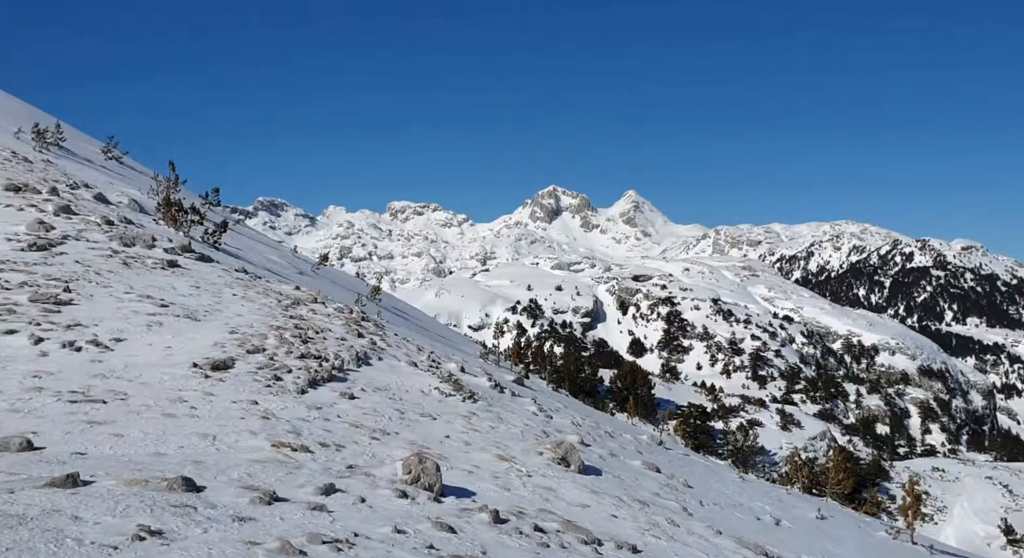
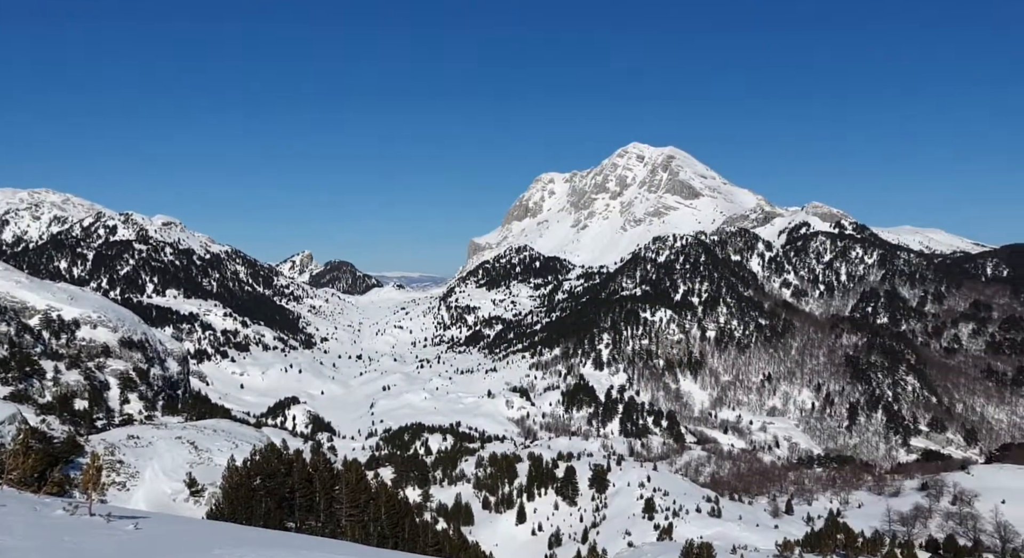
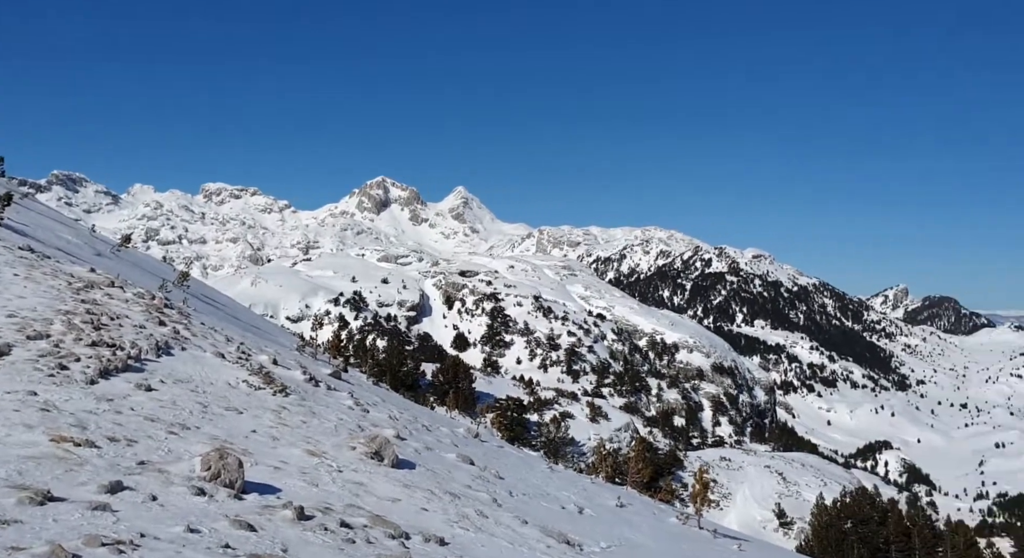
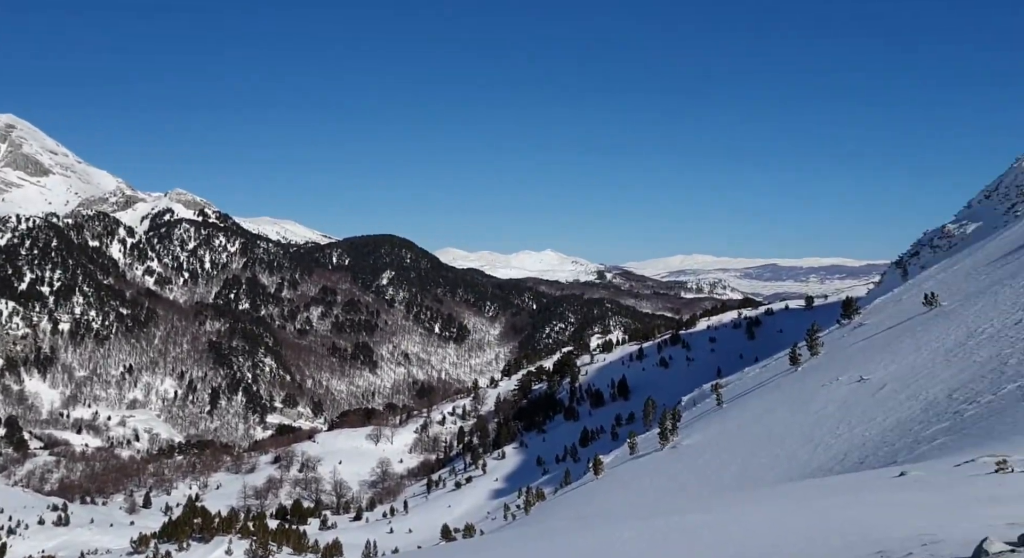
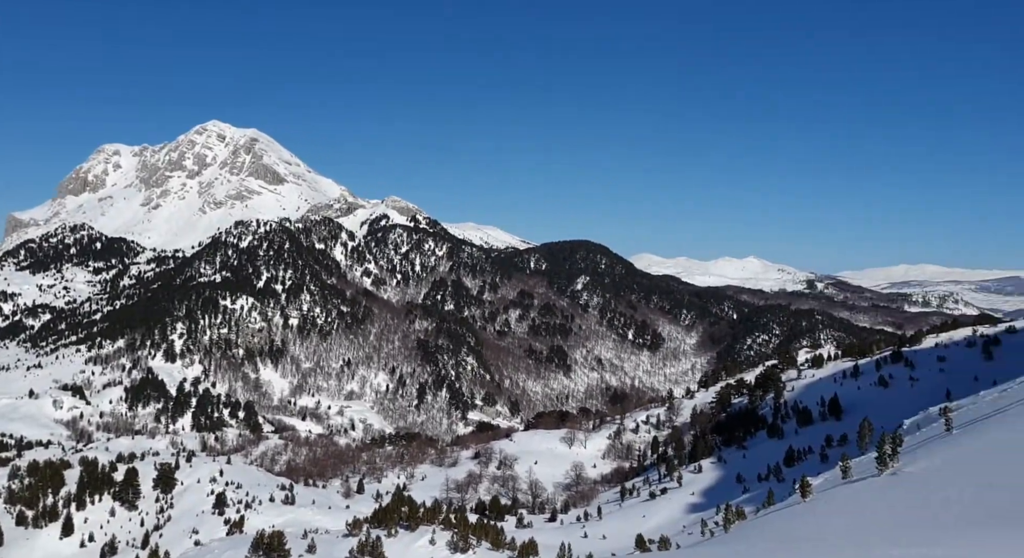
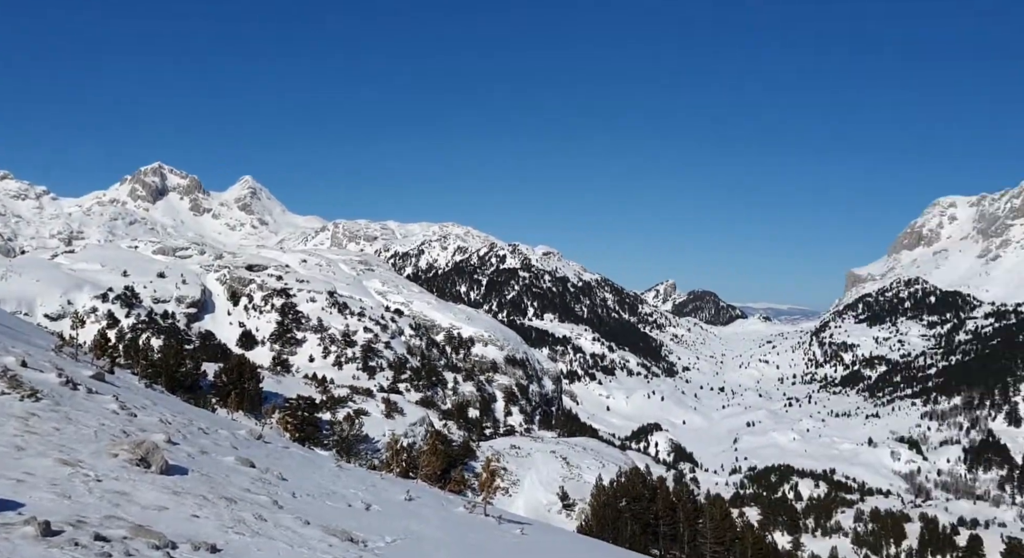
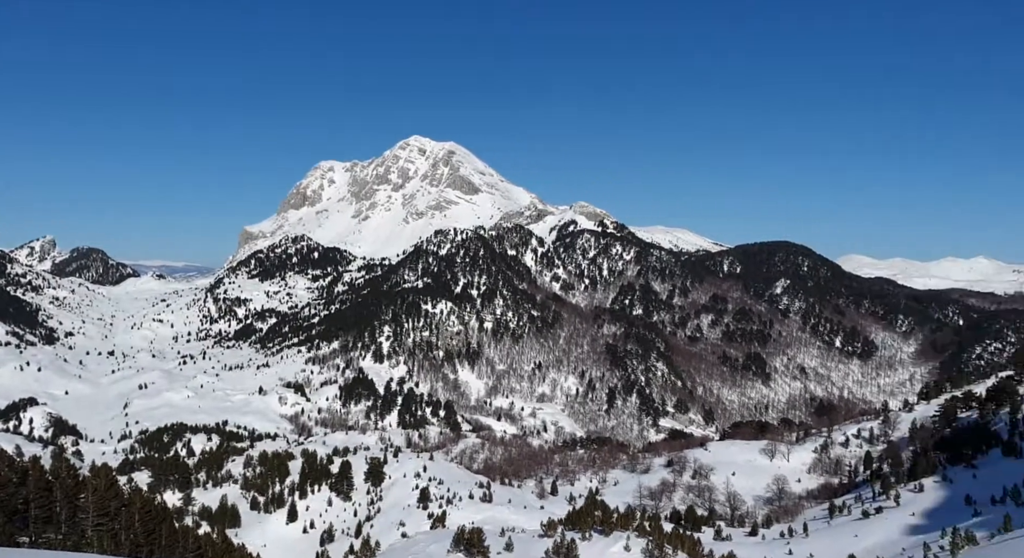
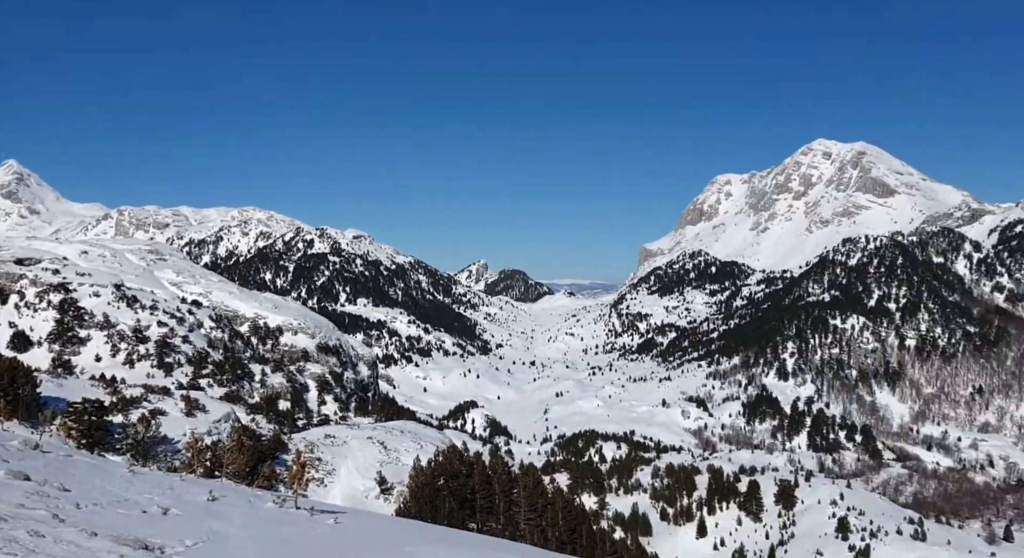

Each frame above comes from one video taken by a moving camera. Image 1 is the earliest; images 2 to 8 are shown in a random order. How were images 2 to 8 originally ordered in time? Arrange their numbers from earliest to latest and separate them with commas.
3, 6, 8, 2, 7, 5, 4
